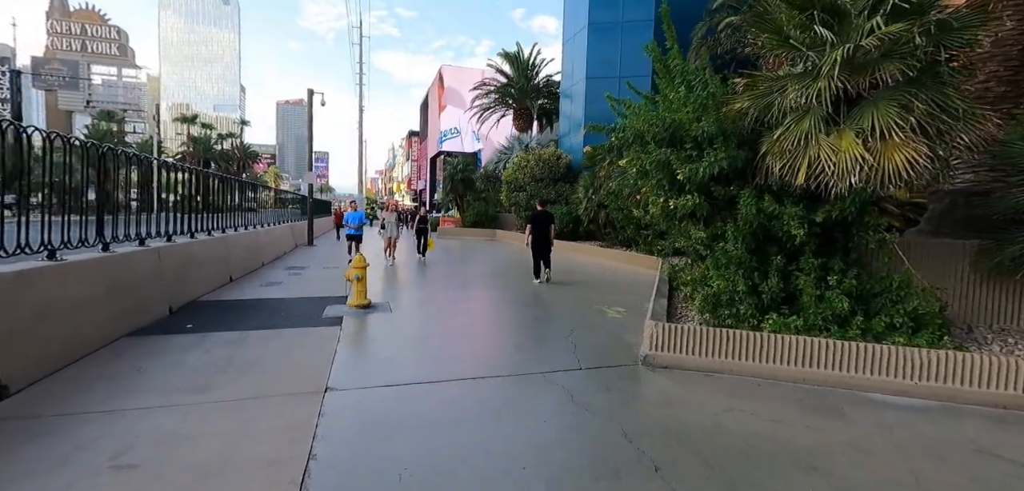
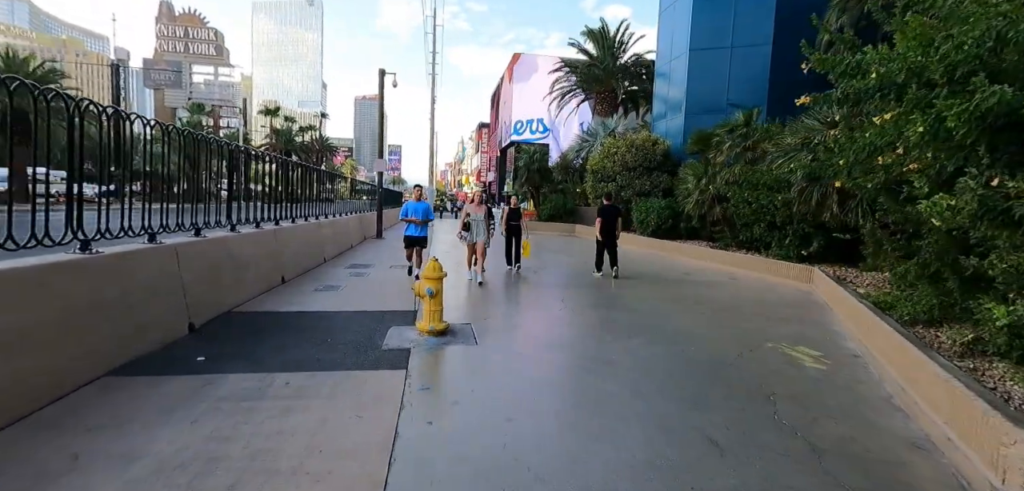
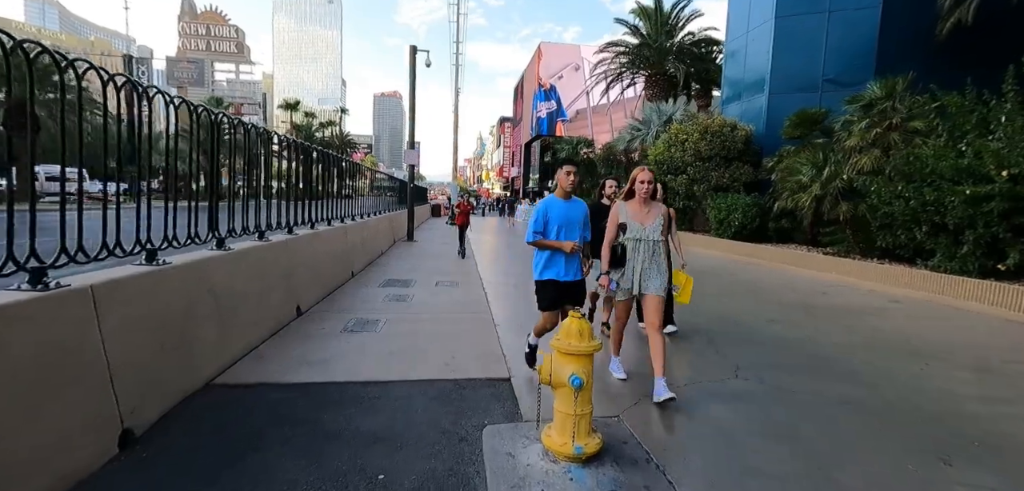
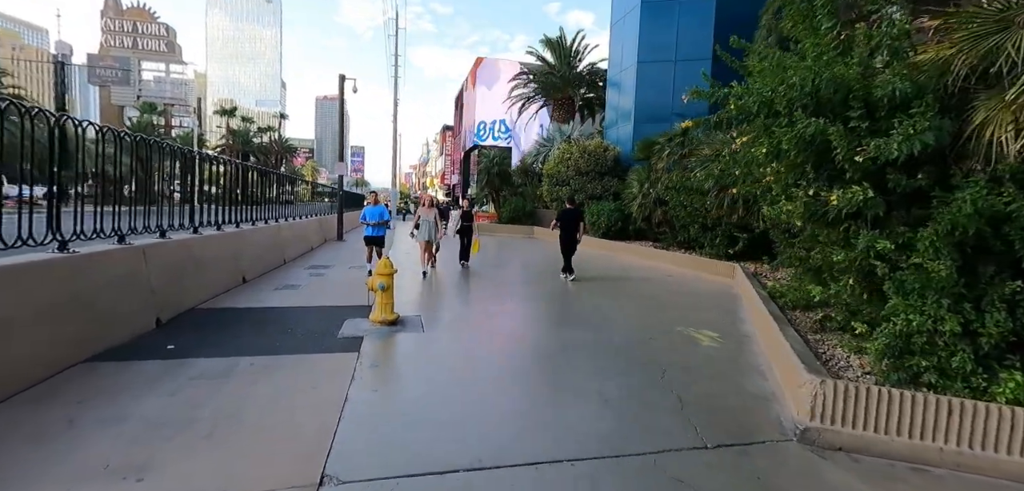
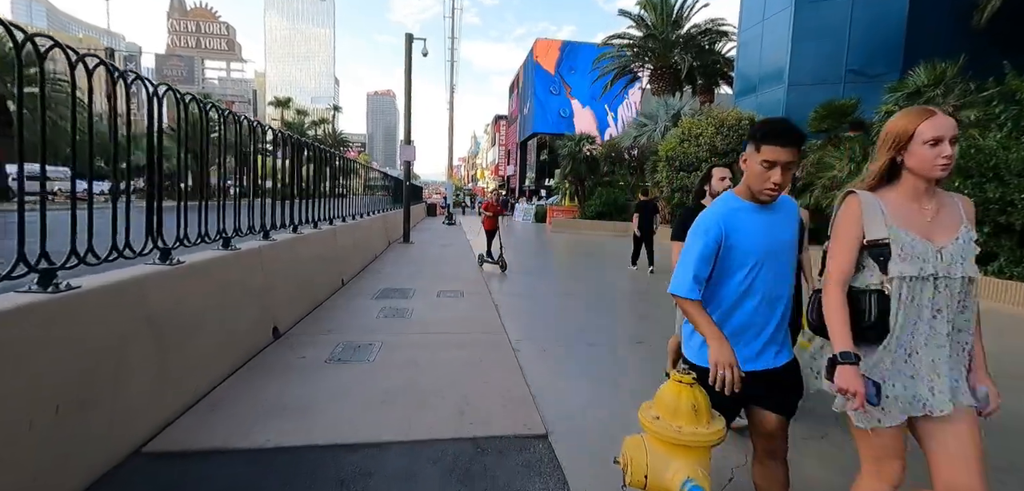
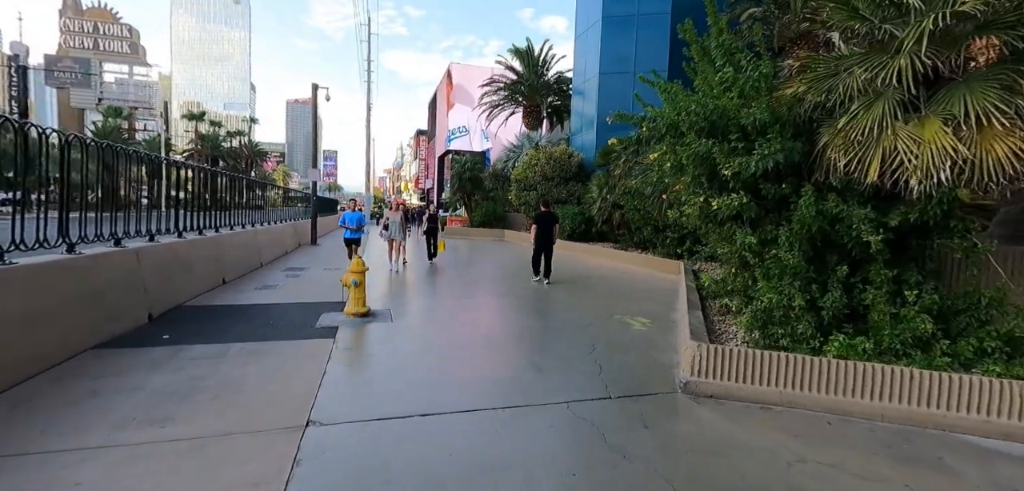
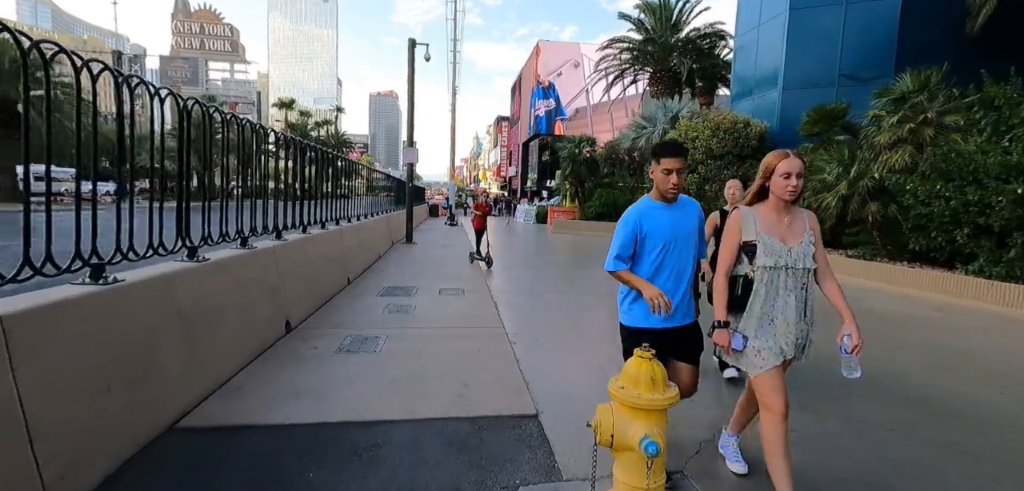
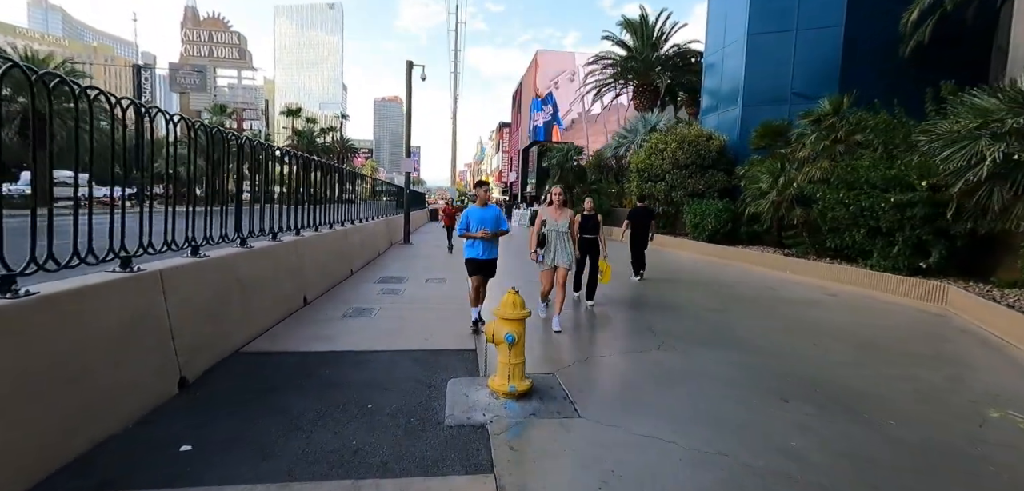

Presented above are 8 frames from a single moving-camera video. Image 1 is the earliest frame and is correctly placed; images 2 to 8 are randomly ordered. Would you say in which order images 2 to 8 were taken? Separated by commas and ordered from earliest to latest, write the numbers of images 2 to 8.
6, 4, 2, 8, 3, 7, 5
